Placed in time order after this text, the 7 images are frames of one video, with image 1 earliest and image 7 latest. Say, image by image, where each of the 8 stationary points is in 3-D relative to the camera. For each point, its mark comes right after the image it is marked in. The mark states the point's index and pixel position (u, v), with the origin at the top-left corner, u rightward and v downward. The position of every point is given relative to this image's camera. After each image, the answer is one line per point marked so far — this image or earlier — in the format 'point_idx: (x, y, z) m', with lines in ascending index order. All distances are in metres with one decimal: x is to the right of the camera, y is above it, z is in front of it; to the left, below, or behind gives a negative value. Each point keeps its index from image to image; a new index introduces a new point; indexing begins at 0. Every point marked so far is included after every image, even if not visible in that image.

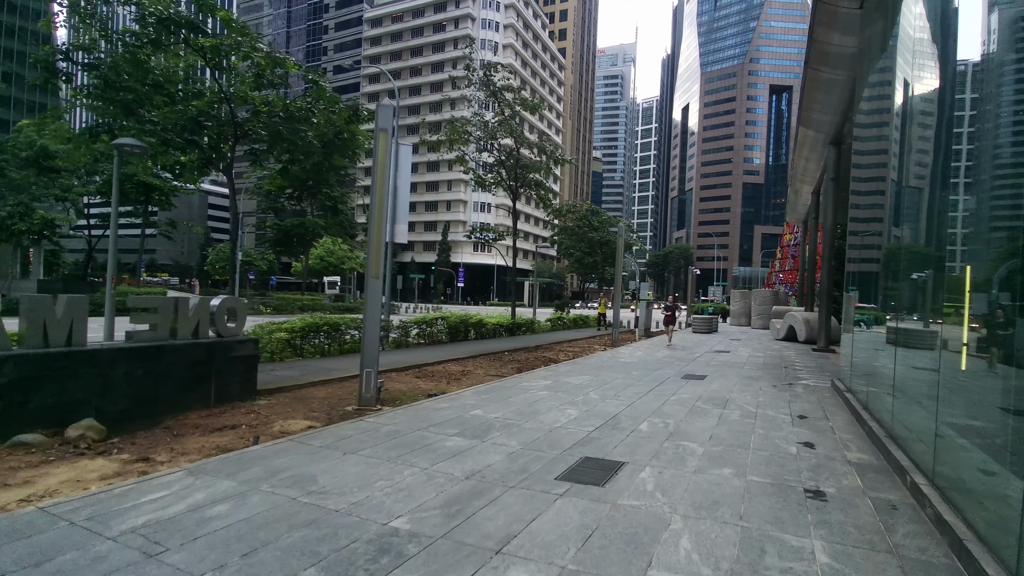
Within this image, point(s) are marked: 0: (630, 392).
0: (+1.9, -1.7, +8.6) m
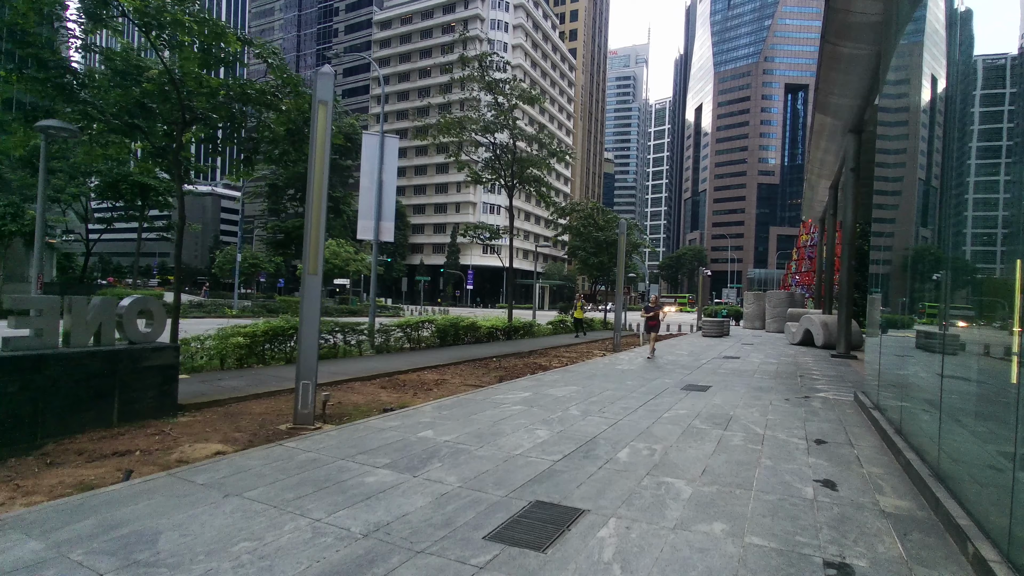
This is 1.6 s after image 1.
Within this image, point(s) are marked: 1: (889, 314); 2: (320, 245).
0: (+1.5, -1.7, +7.5) m
1: (+5.6, -0.4, +8.0) m
2: (-2.3, +0.5, +6.2) m
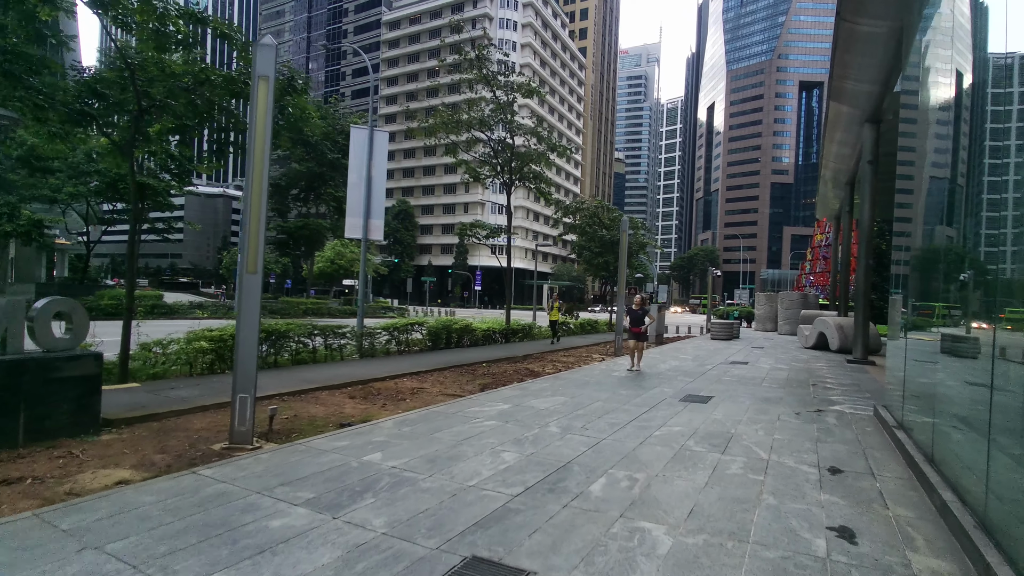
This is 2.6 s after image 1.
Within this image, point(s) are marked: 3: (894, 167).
0: (+1.2, -1.7, +6.6) m
1: (+5.3, -0.4, +7.1) m
2: (-2.6, +0.5, +5.5) m
3: (+10.7, +3.4, +14.6) m
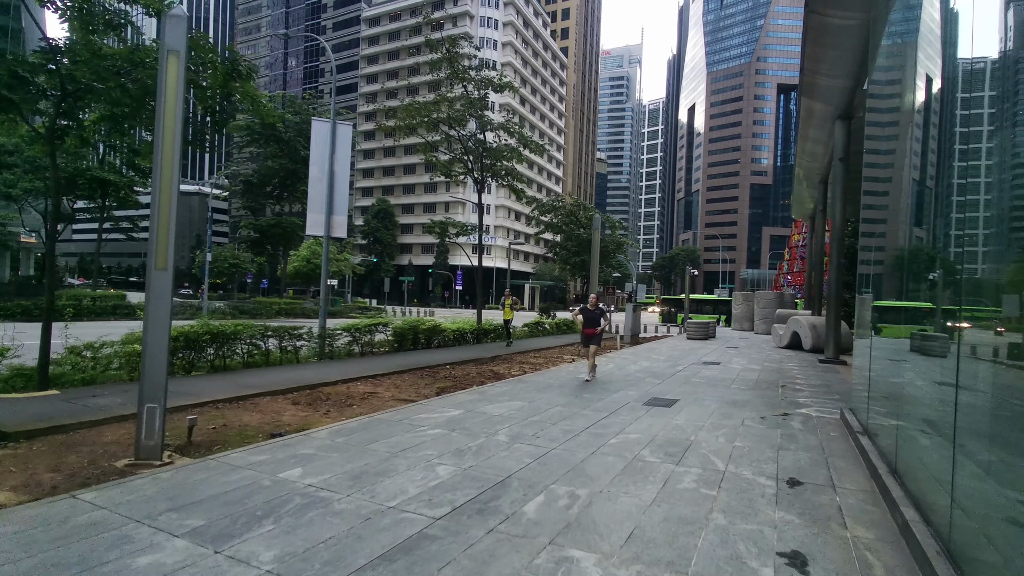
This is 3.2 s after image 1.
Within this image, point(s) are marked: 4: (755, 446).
0: (+0.5, -1.7, +6.2) m
1: (+4.6, -0.4, +6.8) m
2: (-3.2, +0.5, +4.9) m
3: (+9.8, +3.4, +14.5) m
4: (+2.6, -1.7, +5.5) m
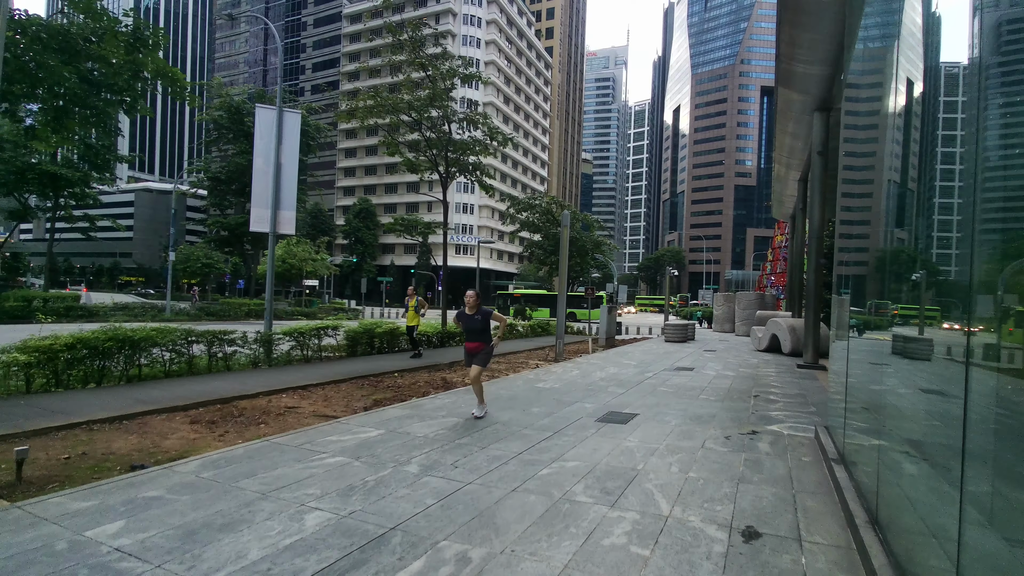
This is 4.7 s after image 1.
0: (-0.3, -1.7, +5.3) m
1: (+3.8, -0.4, +6.0) m
2: (-4.0, +0.5, +3.9) m
3: (+8.8, +3.4, +13.7) m
4: (+1.8, -1.7, +4.6) m
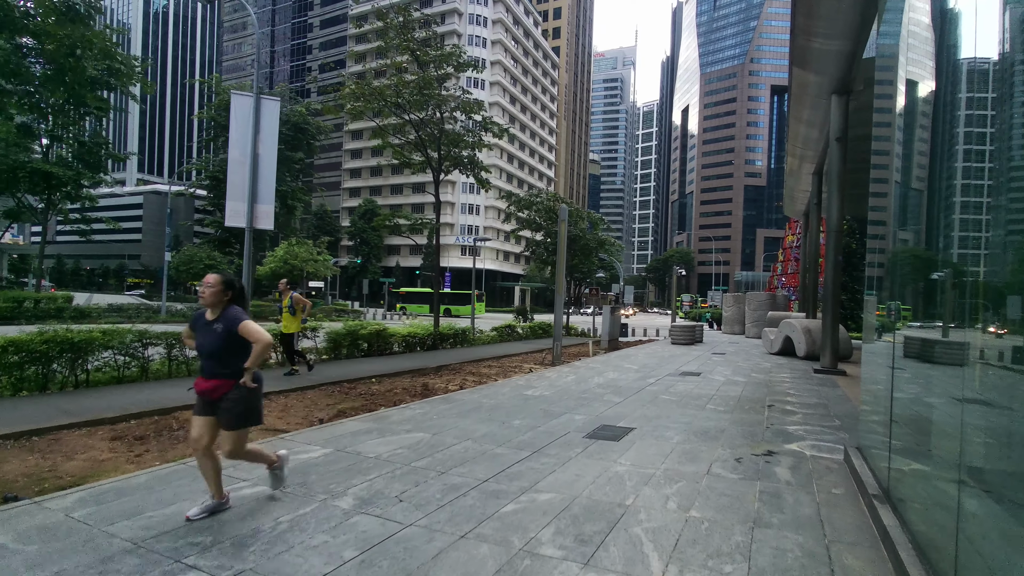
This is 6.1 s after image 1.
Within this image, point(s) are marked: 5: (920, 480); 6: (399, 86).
0: (-0.6, -1.6, +4.3) m
1: (+3.5, -0.3, +5.0) m
2: (-4.3, +0.6, +3.0) m
3: (+8.6, +3.5, +12.7) m
4: (+1.4, -1.6, +3.6) m
5: (+2.6, -1.2, +3.3) m
6: (-3.7, +6.7, +17.3) m
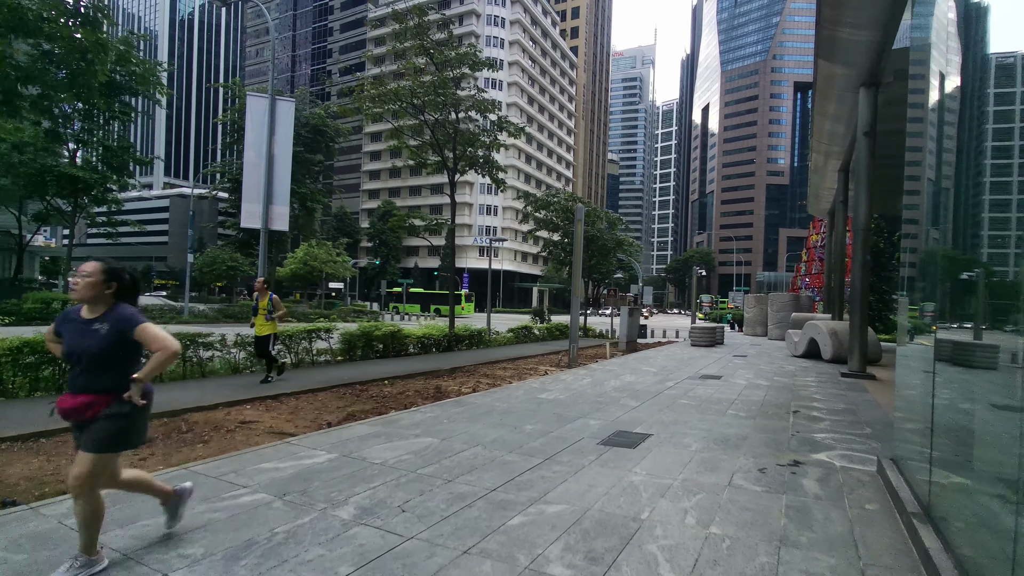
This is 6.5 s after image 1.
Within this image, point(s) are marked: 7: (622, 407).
0: (-0.5, -1.6, +4.1) m
1: (+3.6, -0.3, +4.6) m
2: (-4.3, +0.6, +3.0) m
3: (+9.0, +3.4, +12.2) m
4: (+1.5, -1.6, +3.4) m
5: (+2.6, -1.2, +3.0) m
6: (-3.1, +6.7, +17.2) m
7: (+1.6, -1.8, +7.8) m
